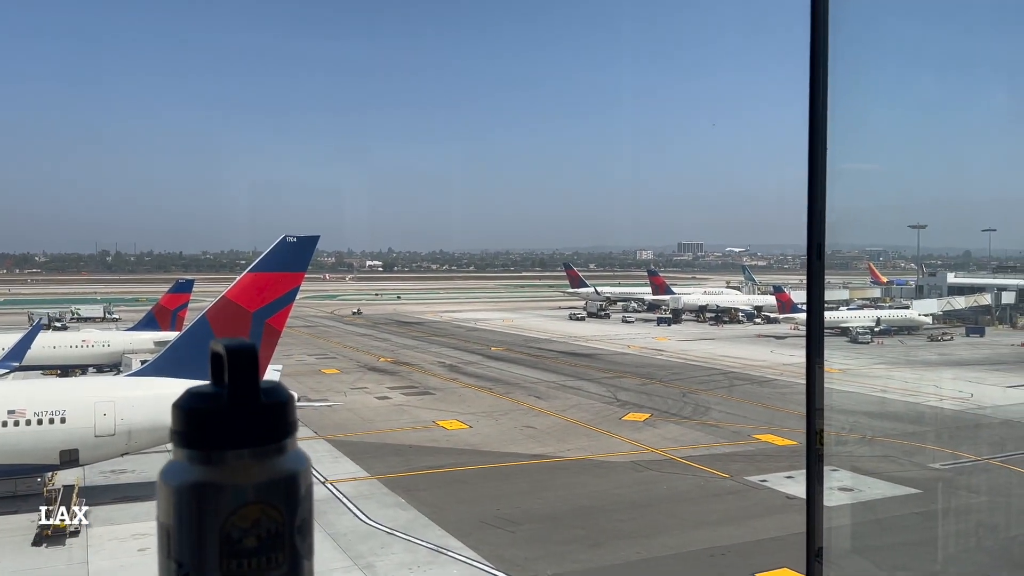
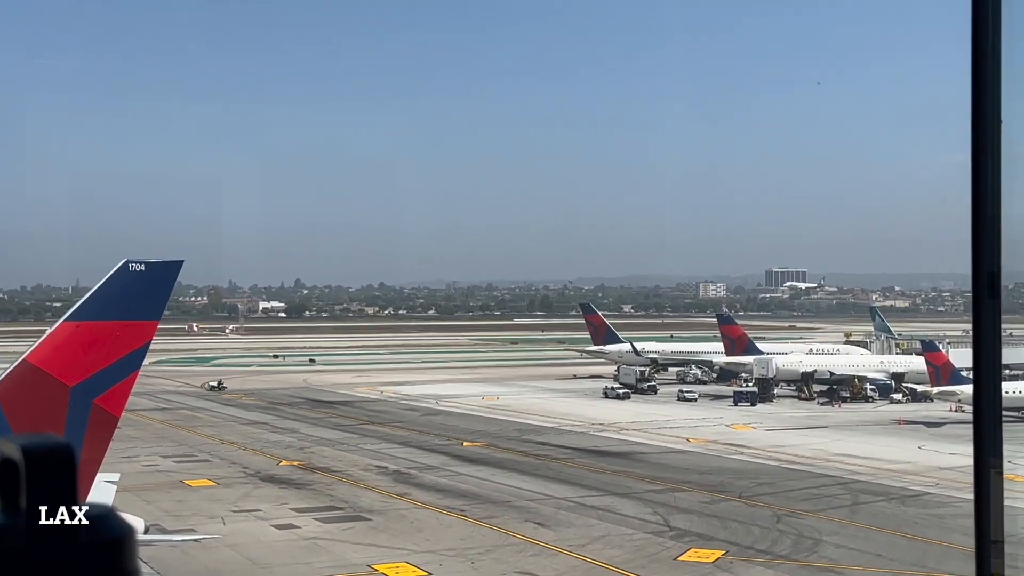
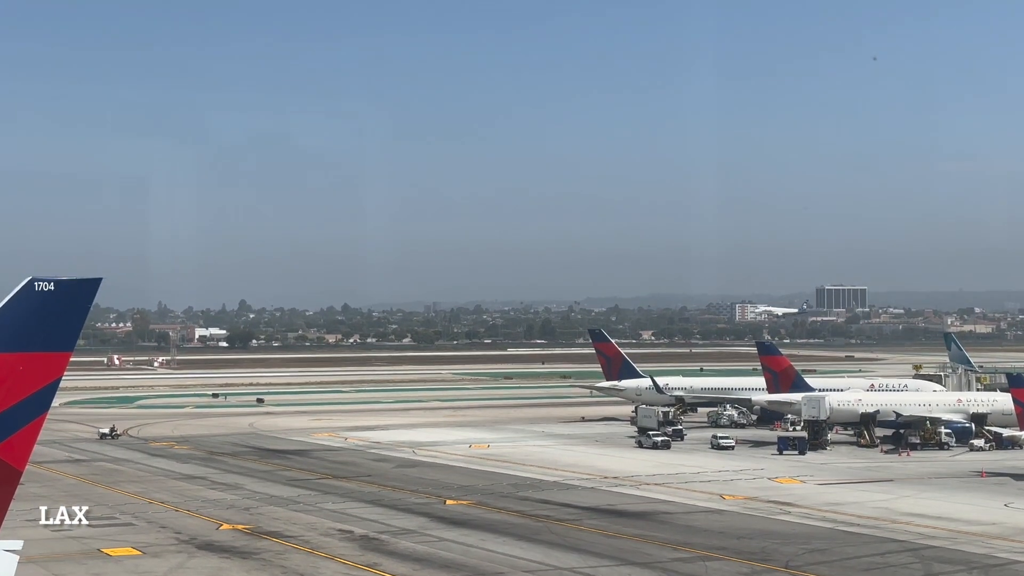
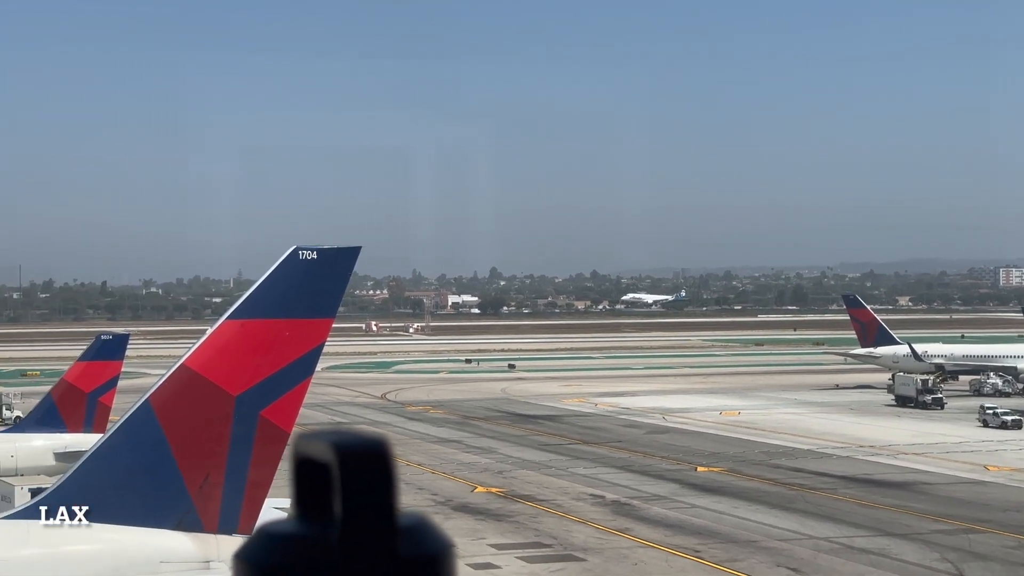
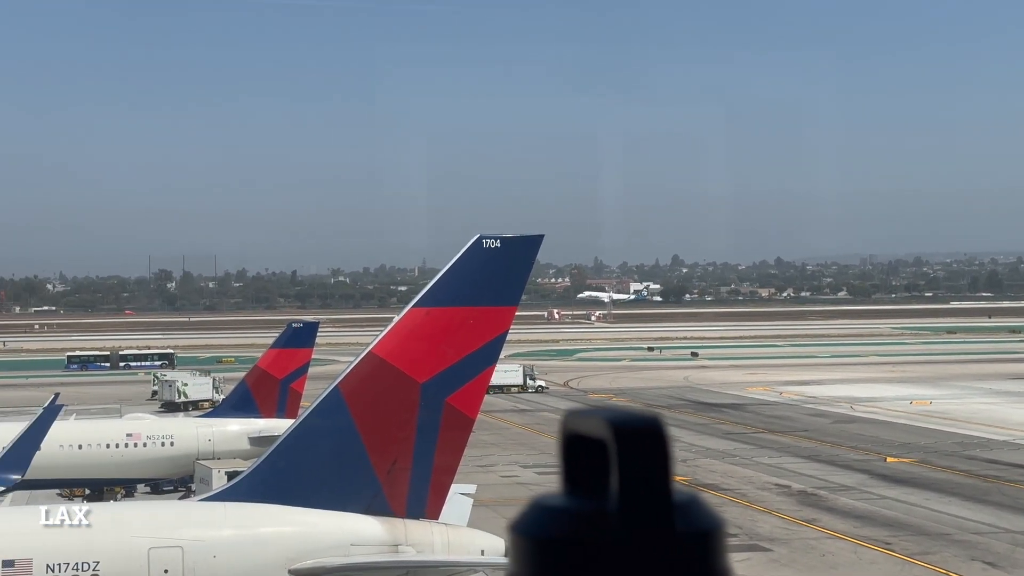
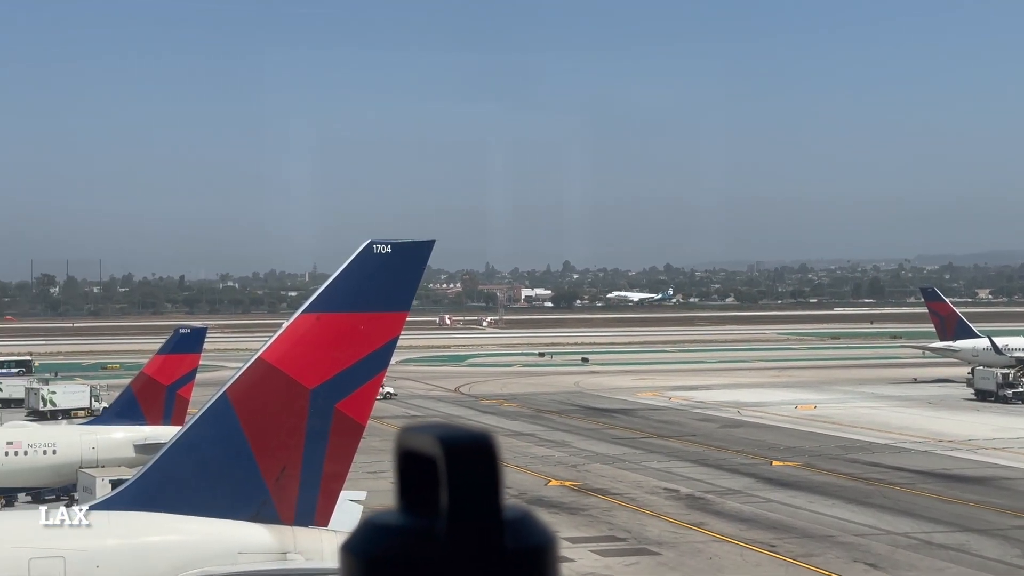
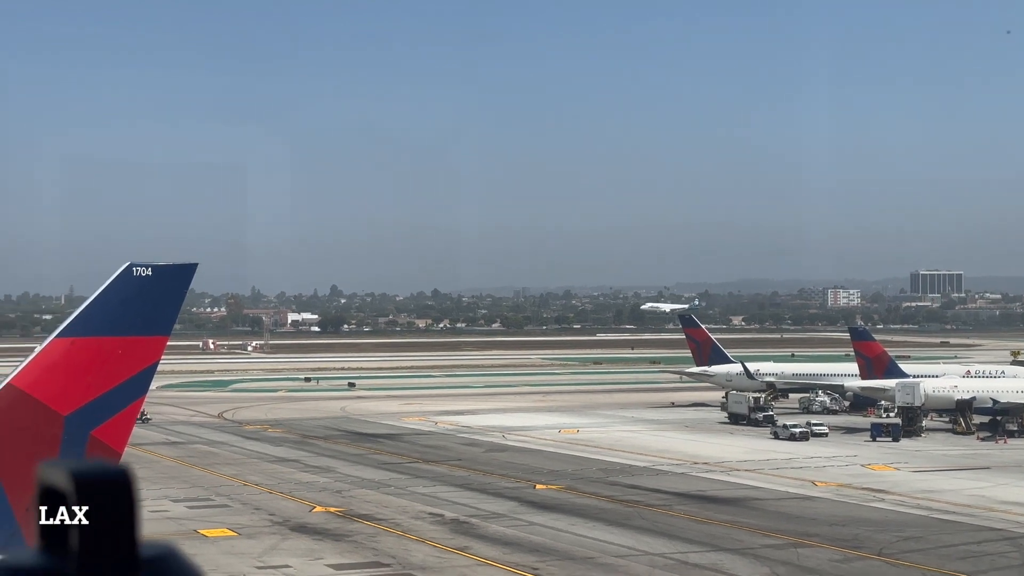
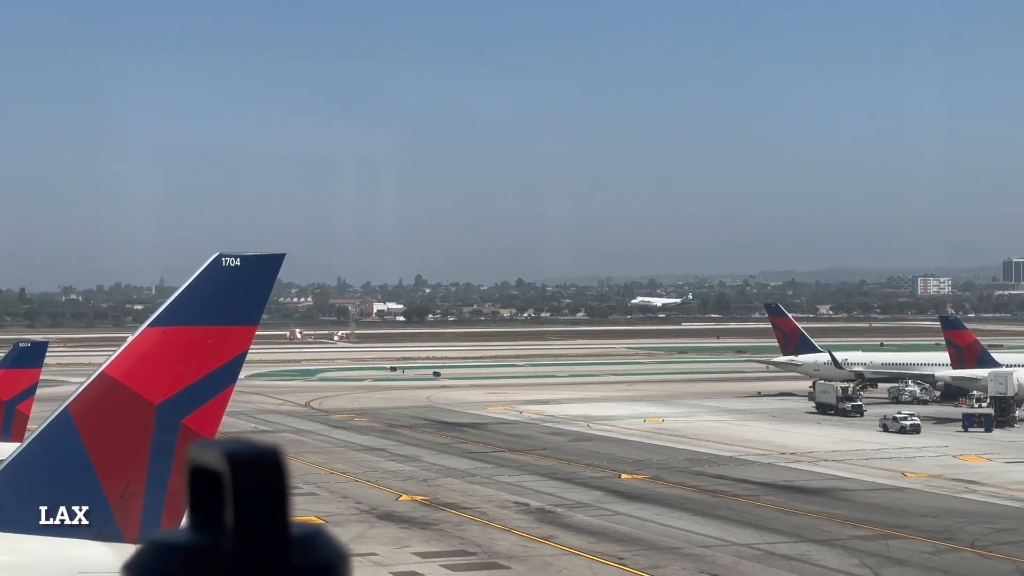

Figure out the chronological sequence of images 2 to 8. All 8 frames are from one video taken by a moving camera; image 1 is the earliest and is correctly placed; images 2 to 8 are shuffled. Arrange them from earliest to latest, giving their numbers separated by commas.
2, 3, 7, 8, 4, 6, 5
